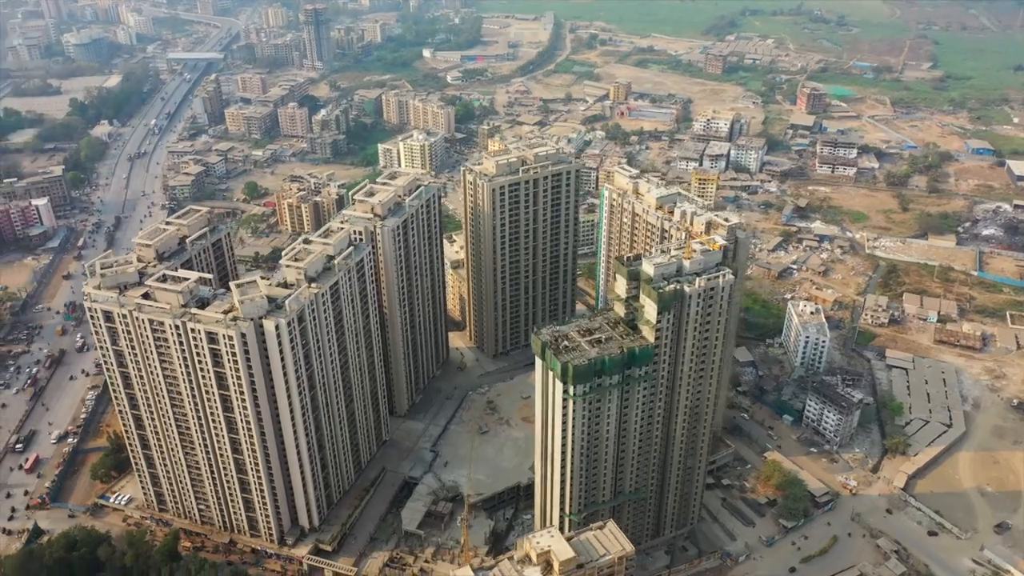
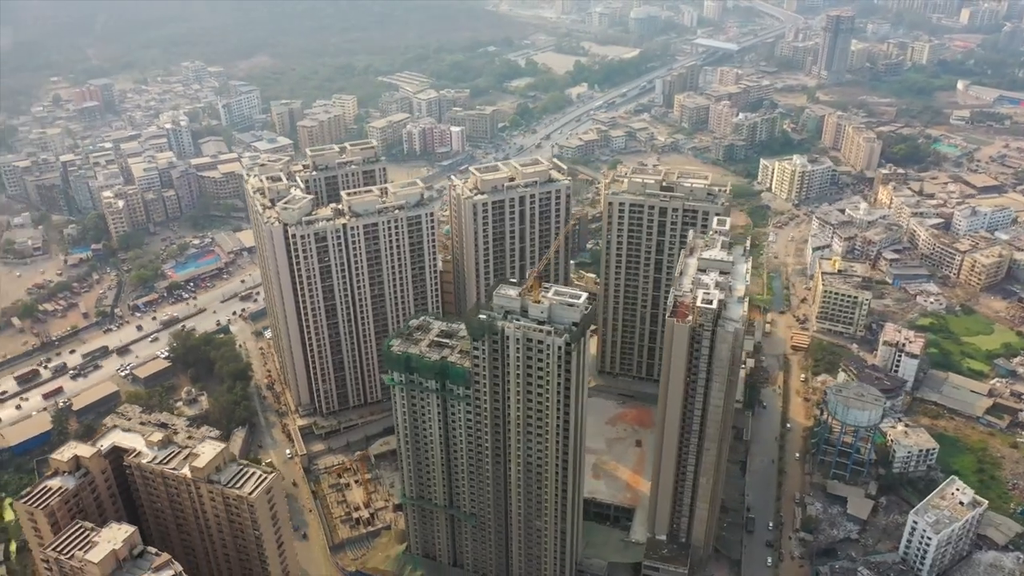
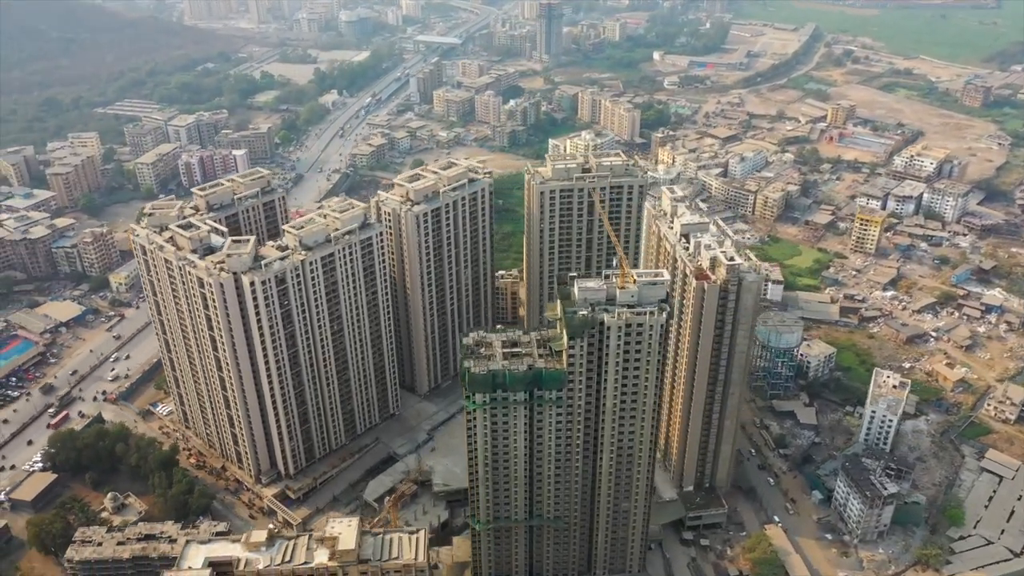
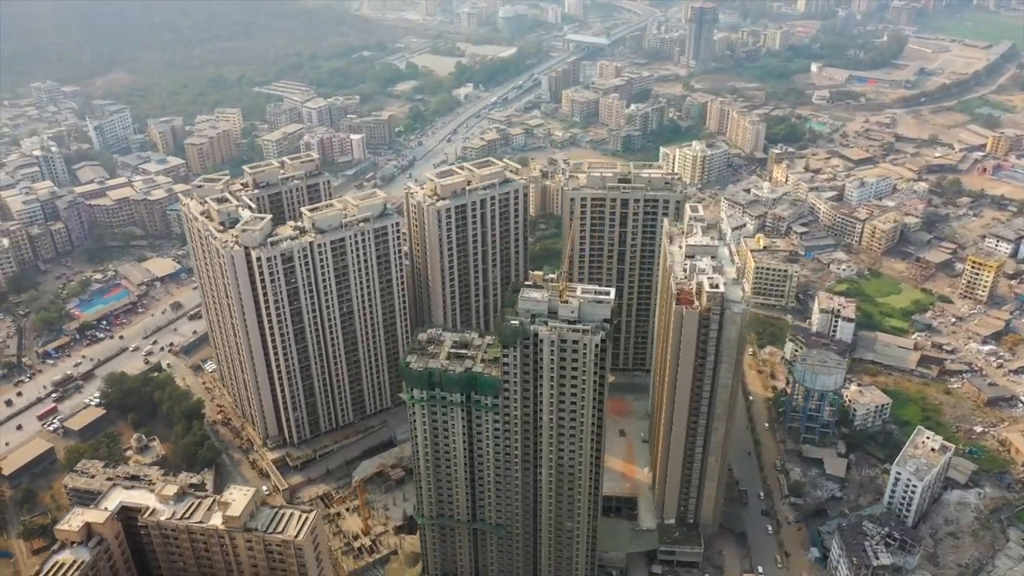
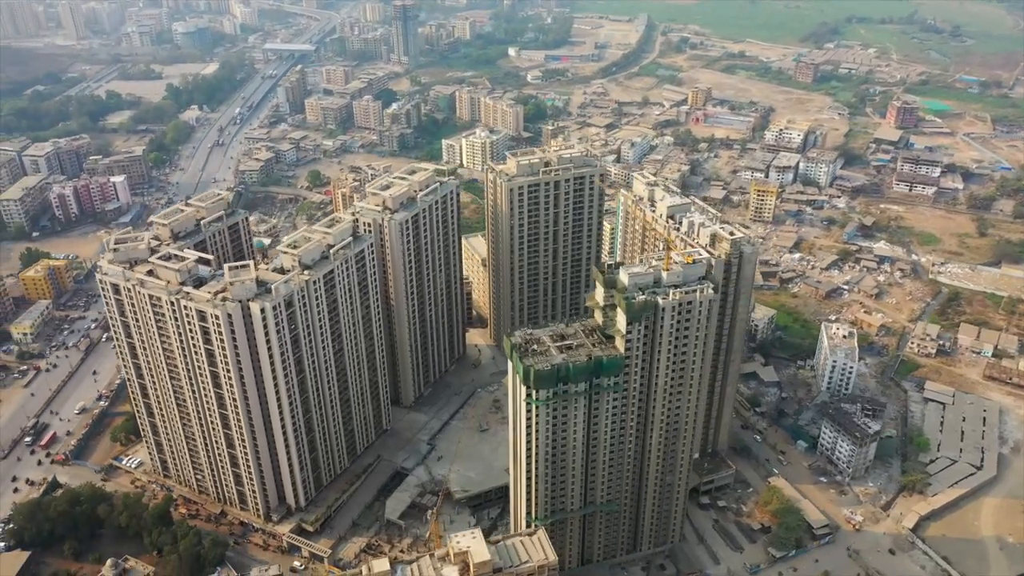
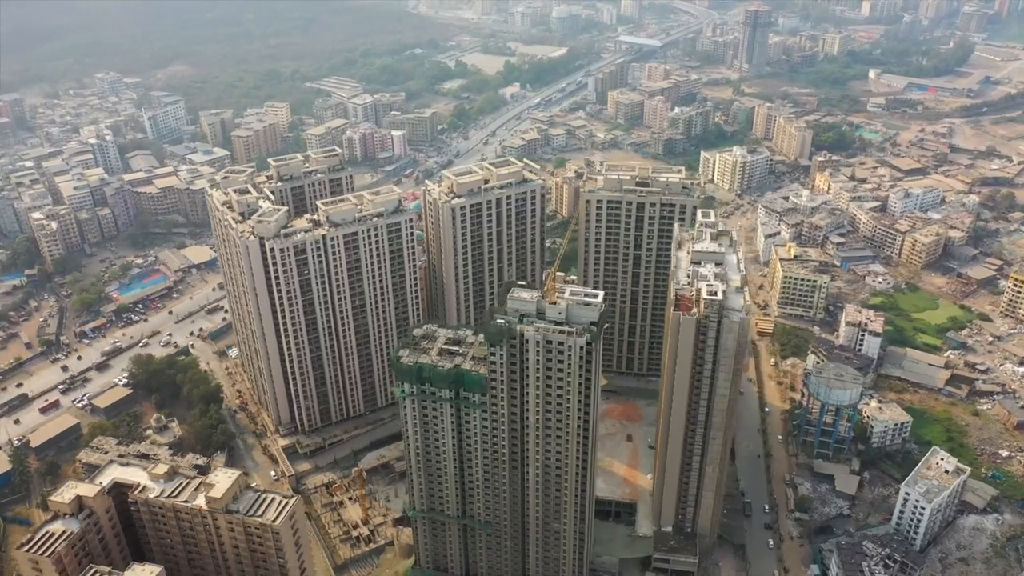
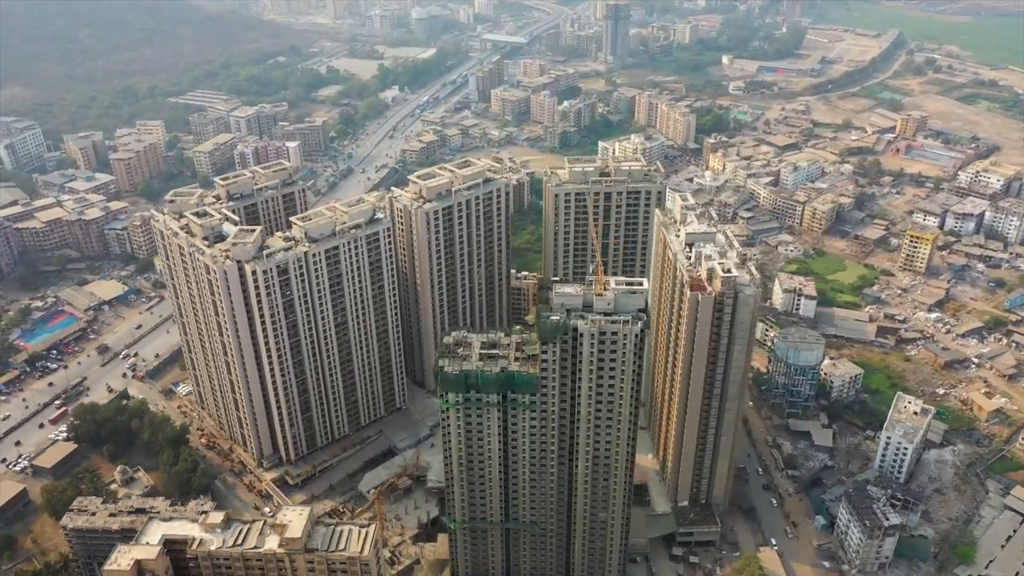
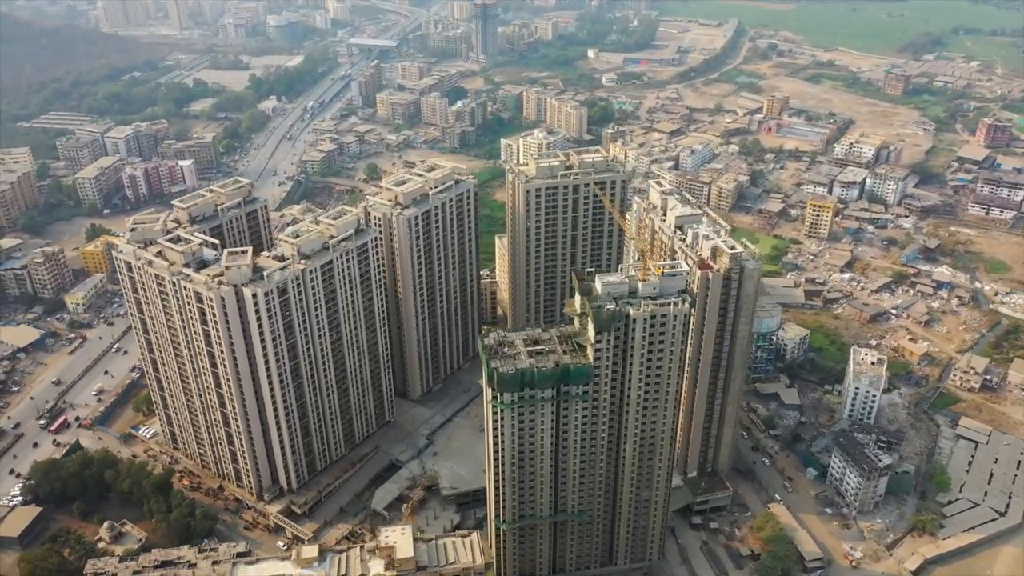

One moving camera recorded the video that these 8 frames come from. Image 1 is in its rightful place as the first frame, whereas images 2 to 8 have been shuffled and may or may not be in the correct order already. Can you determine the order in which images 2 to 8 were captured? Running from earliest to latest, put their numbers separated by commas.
5, 8, 3, 7, 4, 6, 2
